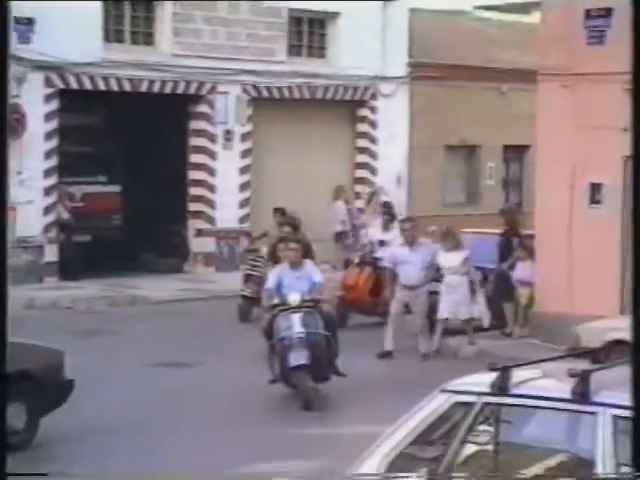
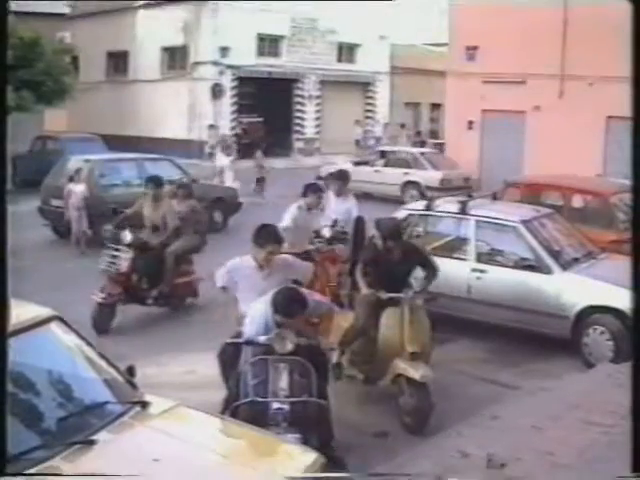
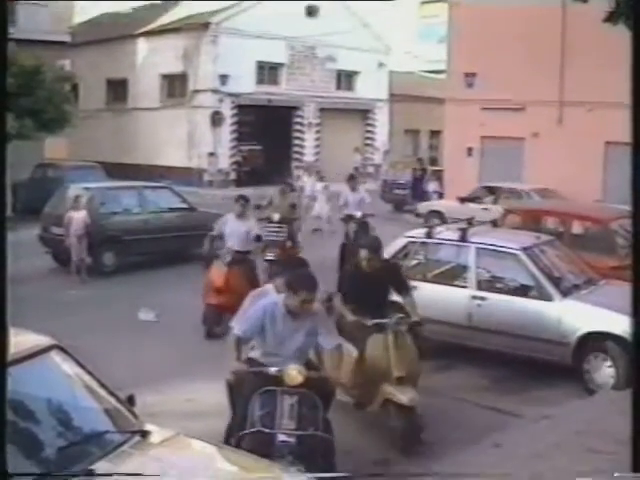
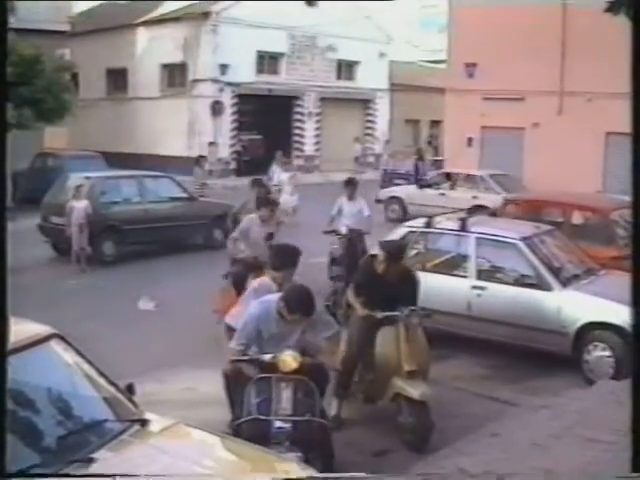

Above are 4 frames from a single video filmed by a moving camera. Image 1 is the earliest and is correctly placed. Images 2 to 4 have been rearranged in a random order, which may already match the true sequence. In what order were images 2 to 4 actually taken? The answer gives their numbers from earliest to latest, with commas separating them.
3, 4, 2
